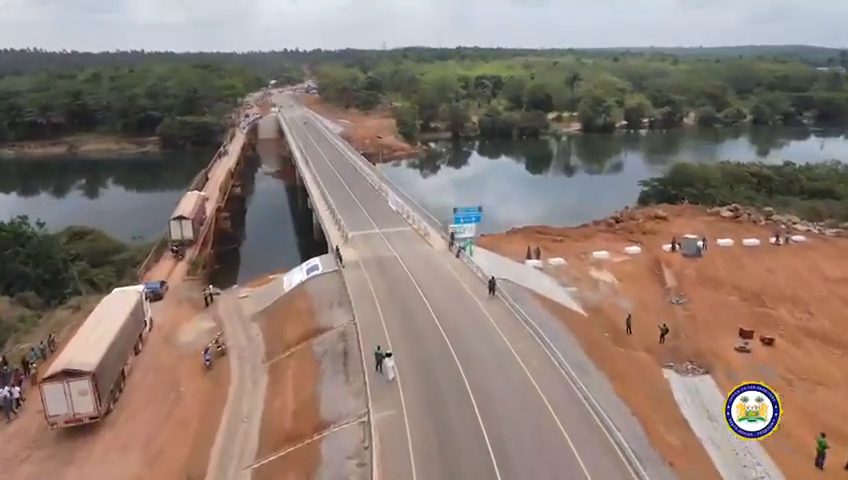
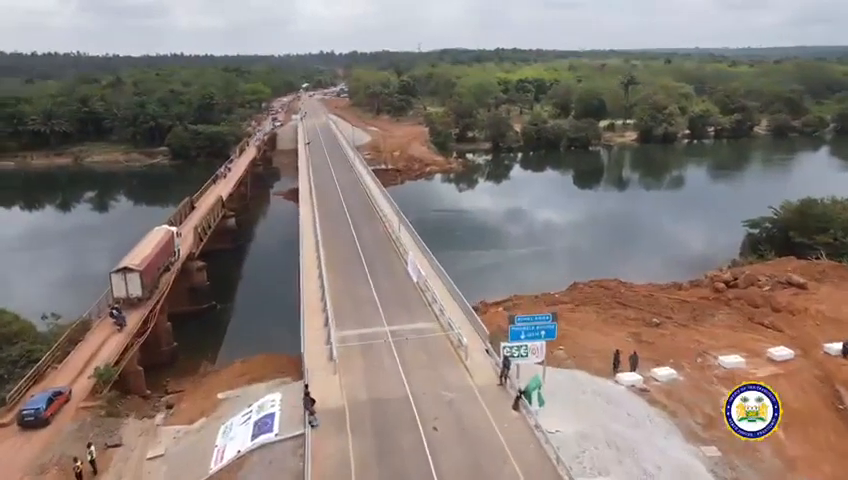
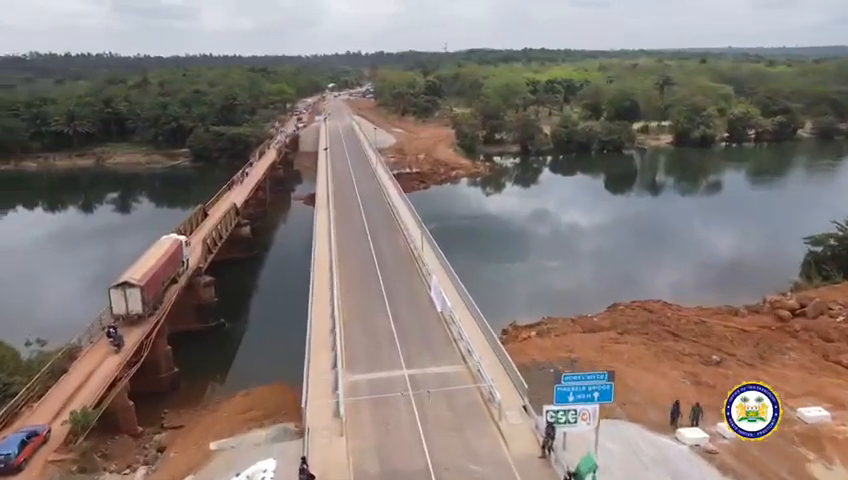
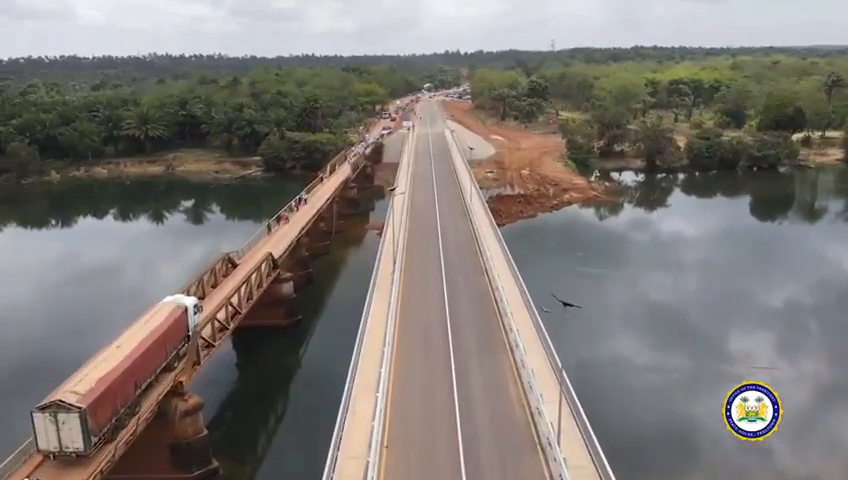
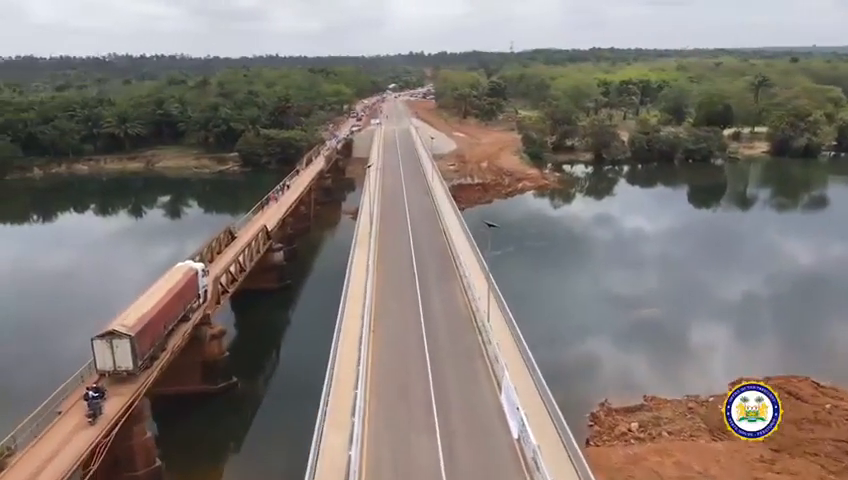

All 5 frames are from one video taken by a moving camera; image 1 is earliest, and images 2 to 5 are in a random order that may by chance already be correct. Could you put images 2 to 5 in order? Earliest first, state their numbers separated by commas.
2, 3, 5, 4
